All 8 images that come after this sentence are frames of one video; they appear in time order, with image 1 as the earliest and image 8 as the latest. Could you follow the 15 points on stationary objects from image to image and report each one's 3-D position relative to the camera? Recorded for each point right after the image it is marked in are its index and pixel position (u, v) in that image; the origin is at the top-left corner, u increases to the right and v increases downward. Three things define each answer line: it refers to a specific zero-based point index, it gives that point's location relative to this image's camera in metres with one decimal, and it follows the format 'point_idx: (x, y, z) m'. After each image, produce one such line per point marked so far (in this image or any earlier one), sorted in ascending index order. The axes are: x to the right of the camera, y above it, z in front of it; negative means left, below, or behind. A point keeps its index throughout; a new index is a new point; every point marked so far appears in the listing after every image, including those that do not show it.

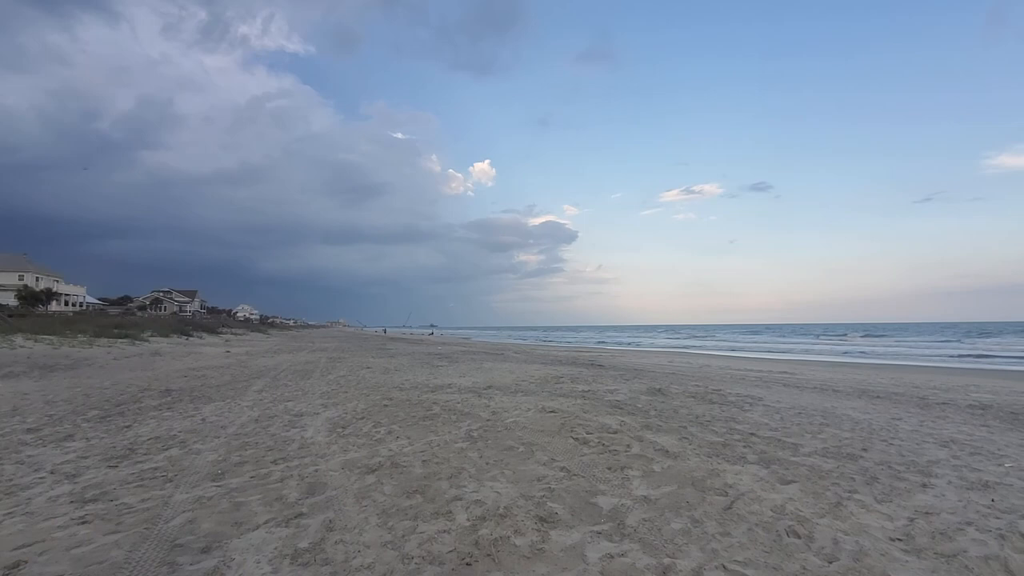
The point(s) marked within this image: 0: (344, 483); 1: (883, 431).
0: (-2.0, -2.3, +6.1) m
1: (+6.1, -2.4, +8.4) m
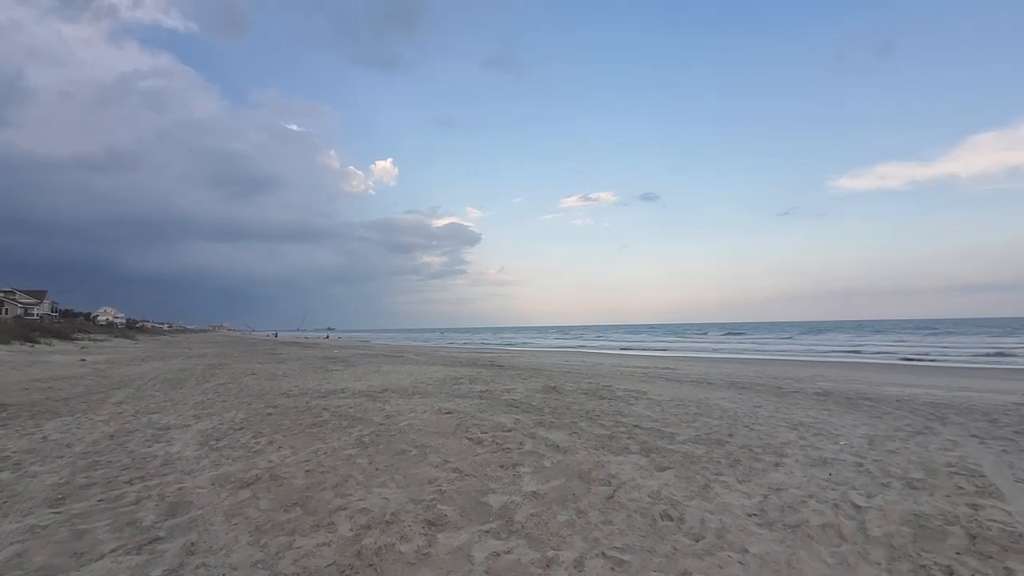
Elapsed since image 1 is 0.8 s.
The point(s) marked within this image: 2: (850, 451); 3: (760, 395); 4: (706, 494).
0: (-3.2, -2.3, +5.5) m
1: (+4.3, -2.4, +9.3) m
2: (+4.2, -2.0, +6.4) m
3: (+6.9, -3.0, +14.2) m
4: (+1.8, -1.9, +4.8) m
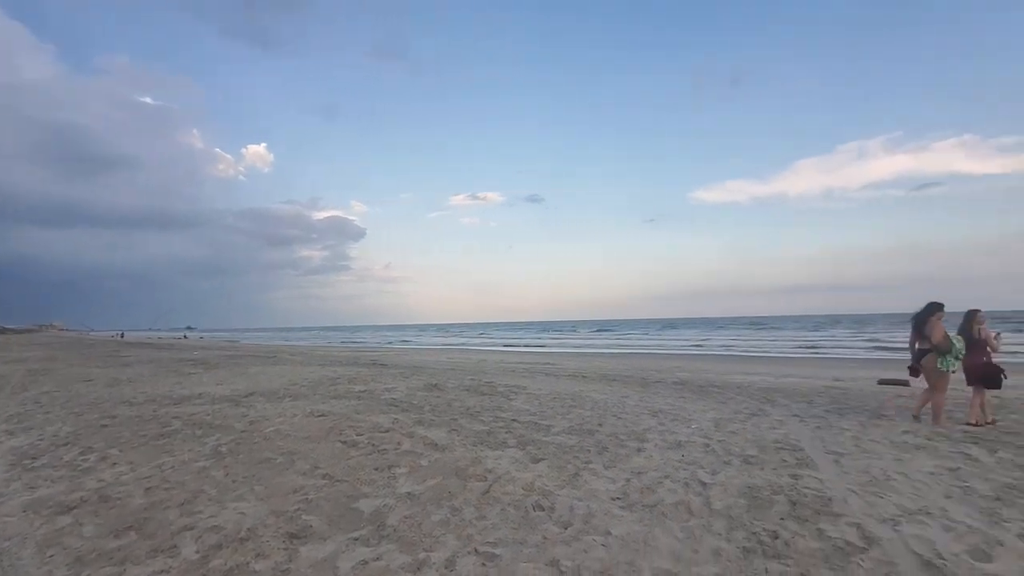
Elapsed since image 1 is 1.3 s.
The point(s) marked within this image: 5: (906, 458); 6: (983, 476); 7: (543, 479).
0: (-4.5, -2.2, +4.6) m
1: (+2.0, -2.4, +10.0) m
2: (+2.6, -2.0, +7.1) m
3: (+3.5, -3.0, +15.3) m
4: (+0.6, -1.9, +5.0) m
5: (+4.3, -1.9, +5.6) m
6: (+4.5, -1.8, +4.9) m
7: (+0.3, -1.9, +5.1) m
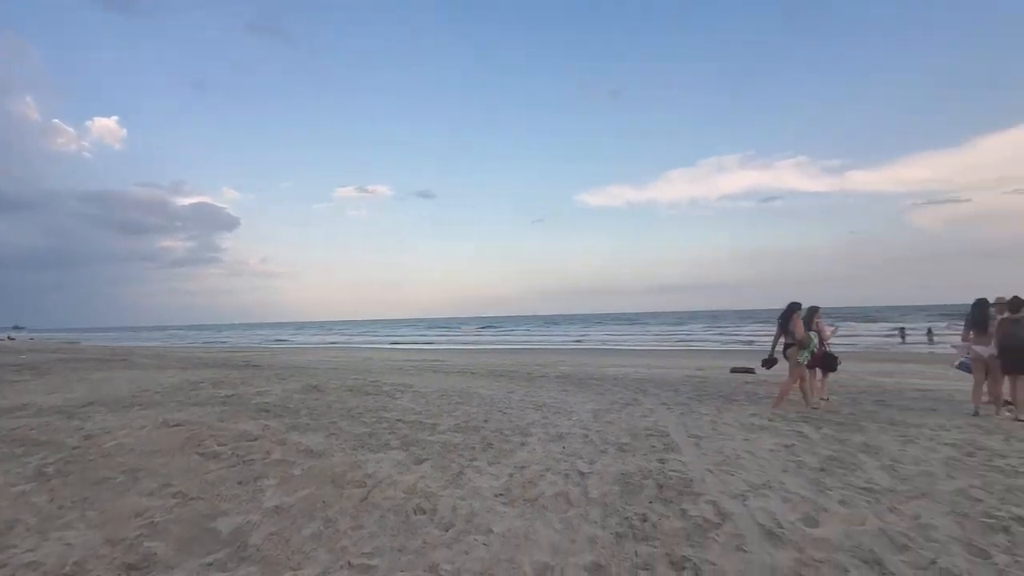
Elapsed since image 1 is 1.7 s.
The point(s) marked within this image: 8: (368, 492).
0: (-5.4, -2.1, +3.5) m
1: (-0.2, -2.3, +10.1) m
2: (+1.0, -2.0, +7.4) m
3: (+0.1, -2.9, +15.6) m
4: (-0.5, -1.9, +4.9) m
5: (+3.0, -1.8, +6.3) m
6: (+3.3, -1.8, +5.6) m
7: (-0.8, -1.9, +5.0) m
8: (-1.3, -1.9, +4.7) m
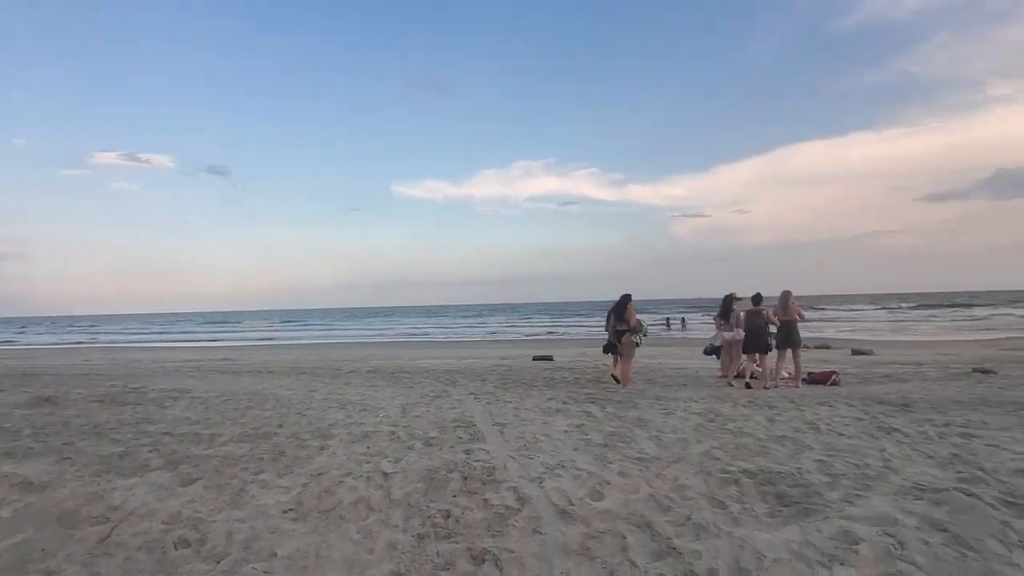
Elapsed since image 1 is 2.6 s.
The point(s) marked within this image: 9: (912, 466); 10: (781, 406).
0: (-6.3, -2.0, +1.1) m
1: (-3.8, -2.1, +9.2) m
2: (-1.7, -1.9, +7.1) m
3: (-5.5, -2.6, +14.5) m
4: (-2.3, -1.8, +4.3) m
5: (+0.5, -1.8, +6.7) m
6: (+1.0, -1.7, +6.3) m
7: (-2.6, -1.8, +4.2) m
8: (-3.0, -1.8, +3.8) m
9: (+3.6, -1.6, +4.6) m
10: (+3.9, -1.7, +7.3) m
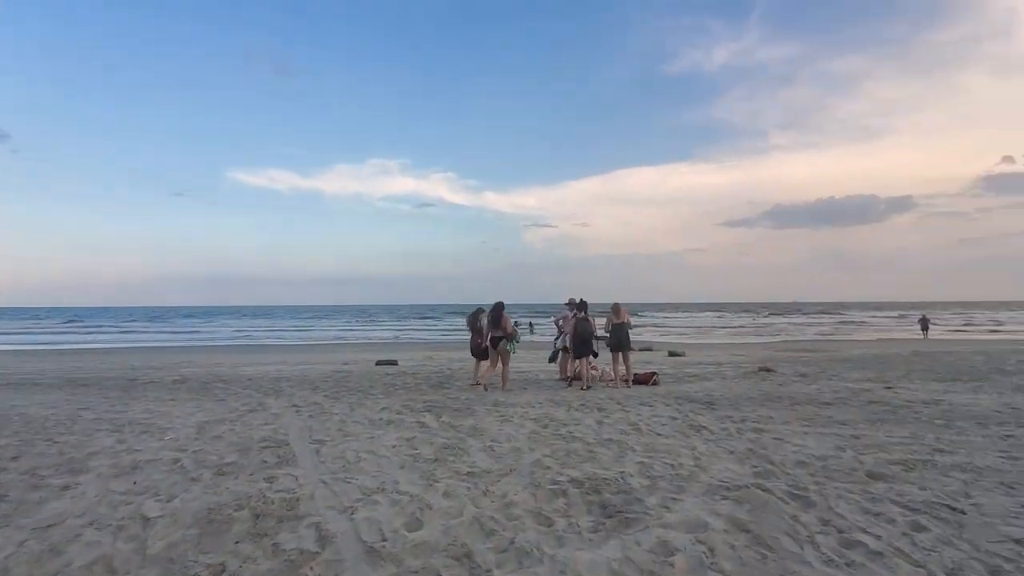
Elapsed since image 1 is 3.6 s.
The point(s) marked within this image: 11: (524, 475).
0: (-6.6, -1.8, -1.2) m
1: (-6.5, -2.0, +7.2) m
2: (-3.8, -1.8, +5.8) m
3: (-9.6, -2.4, +11.8) m
4: (-3.6, -1.7, +2.9) m
5: (-1.6, -1.8, +6.1) m
6: (-0.9, -1.7, +5.8) m
7: (-3.8, -1.7, +2.8) m
8: (-4.1, -1.7, +2.3) m
9: (+2.0, -1.7, +4.9) m
10: (+1.4, -1.8, +7.6) m
11: (+0.1, -1.7, +4.5) m
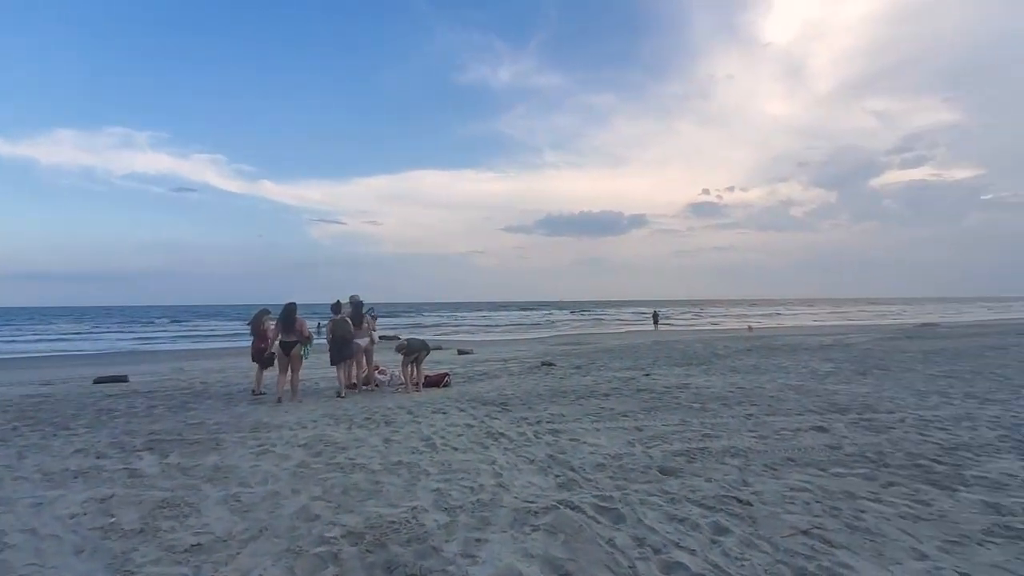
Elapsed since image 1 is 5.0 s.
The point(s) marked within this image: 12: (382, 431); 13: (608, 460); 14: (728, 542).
0: (-5.4, -1.7, -4.6) m
1: (-8.6, -1.9, +3.2) m
2: (-5.6, -1.7, +2.9) m
3: (-13.3, -2.3, +6.1) m
4: (-4.2, -1.6, +0.4) m
5: (-3.7, -1.7, +4.1) m
6: (-3.0, -1.7, +4.1) m
7: (-4.4, -1.6, +0.1) m
8: (-4.5, -1.6, -0.4) m
9: (+0.1, -1.6, +4.3) m
10: (-1.5, -1.7, +6.7) m
11: (-1.5, -1.6, +3.3) m
12: (-1.5, -1.7, +6.0) m
13: (+0.9, -1.6, +4.9) m
14: (+1.3, -1.5, +3.1) m
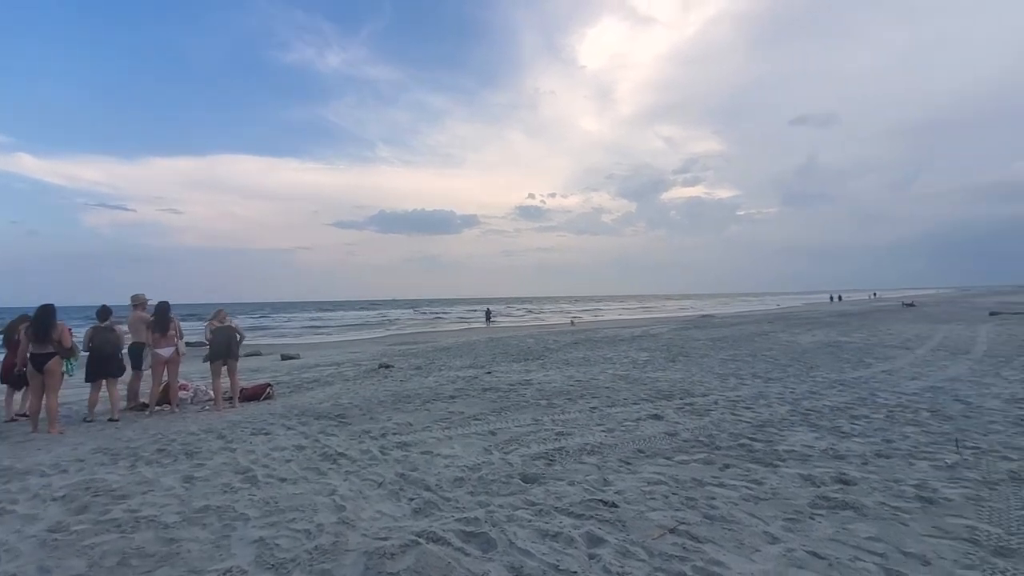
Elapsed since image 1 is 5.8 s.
0: (-3.4, -1.7, -6.5) m
1: (-8.9, -1.9, -0.1) m
2: (-6.0, -1.7, +0.5) m
3: (-14.3, -2.3, +1.2) m
4: (-3.9, -1.6, -1.4) m
5: (-4.5, -1.7, +2.2) m
6: (-3.8, -1.7, +2.5) m
7: (-4.0, -1.6, -1.7) m
8: (-3.8, -1.6, -2.3) m
9: (-1.1, -1.6, +3.7) m
10: (-3.2, -1.7, +5.4) m
11: (-2.2, -1.6, +2.2) m
12: (-3.1, -1.7, +4.8) m
13: (-0.4, -1.6, +4.4) m
14: (+0.5, -1.5, +2.9) m
